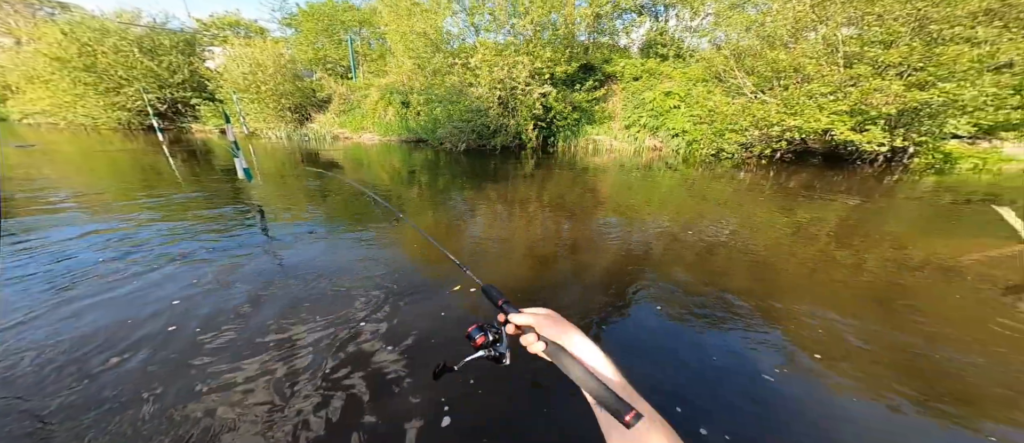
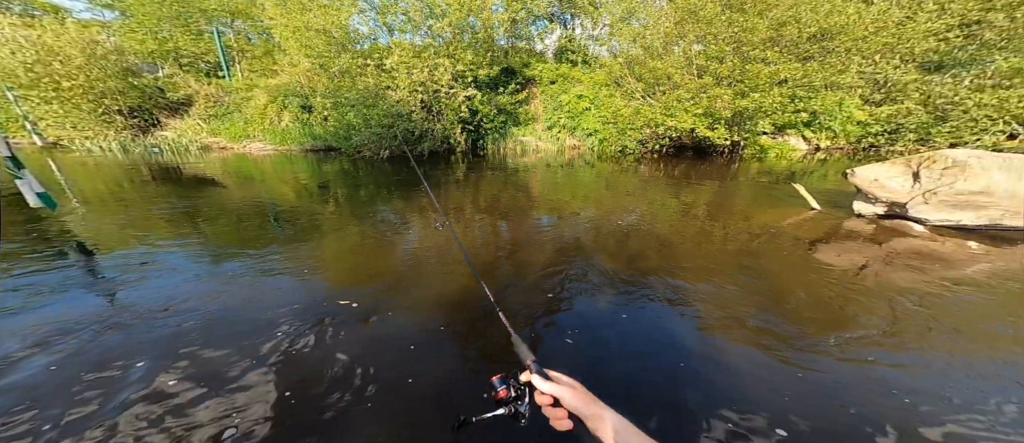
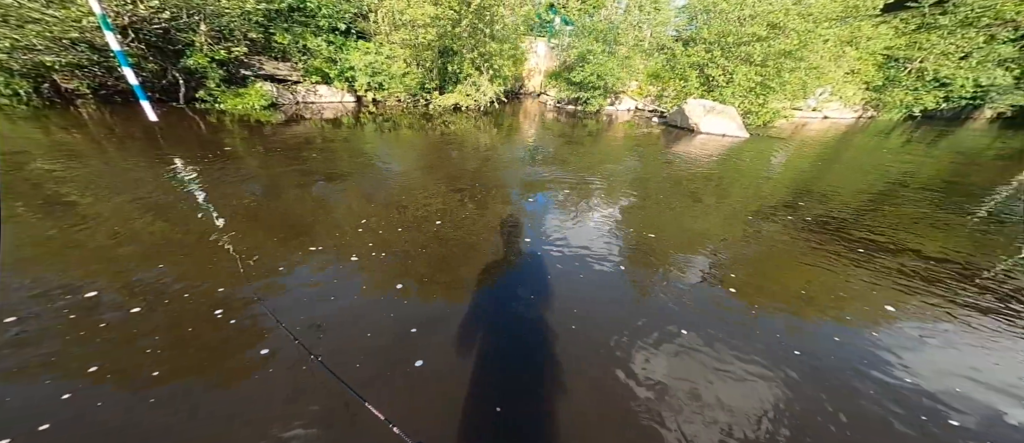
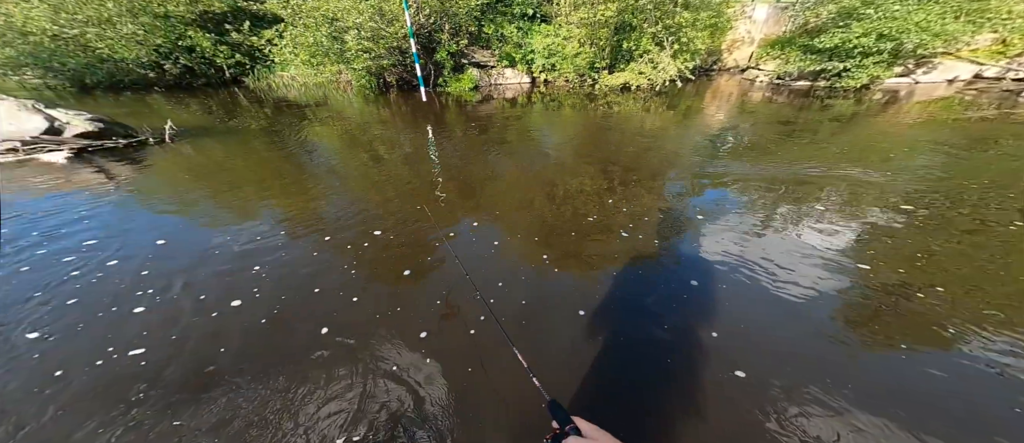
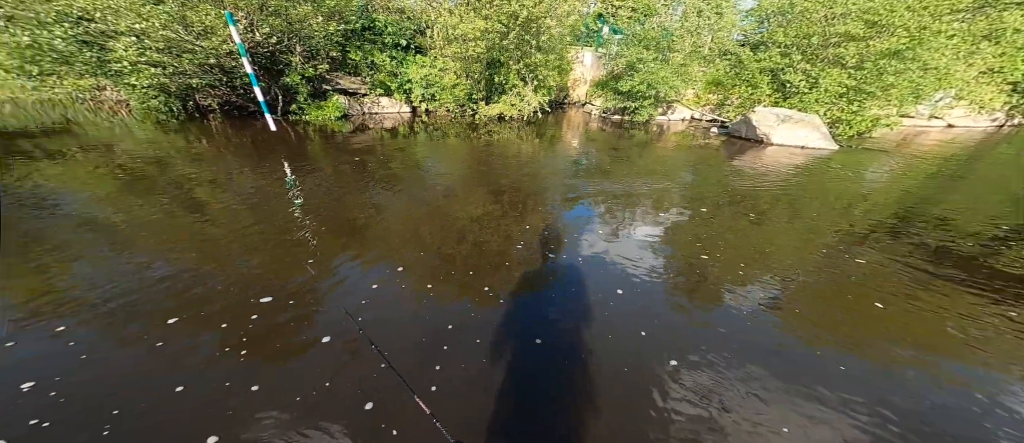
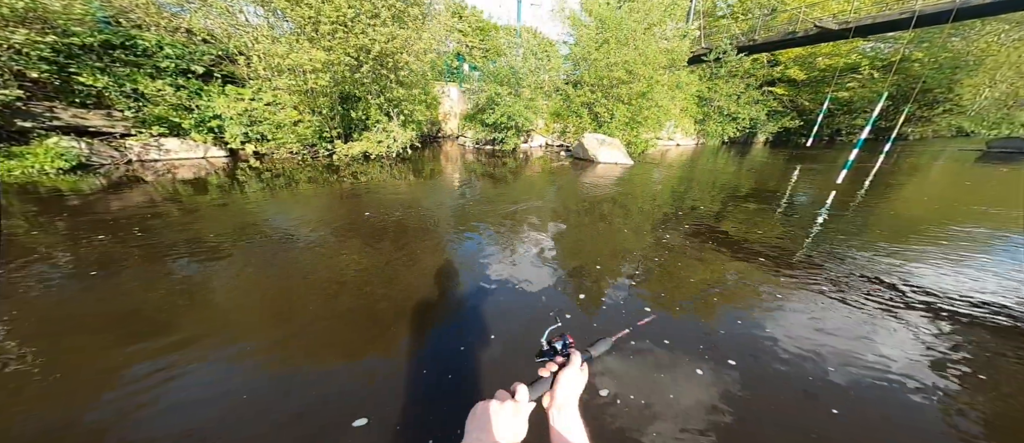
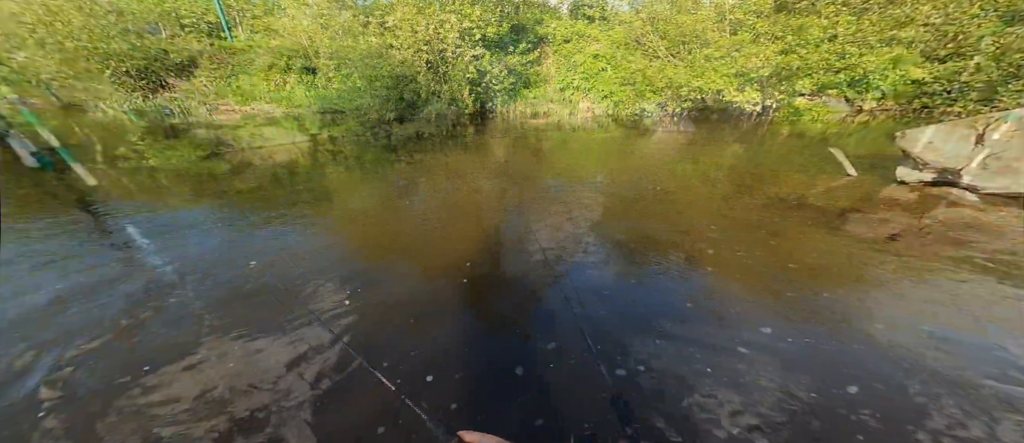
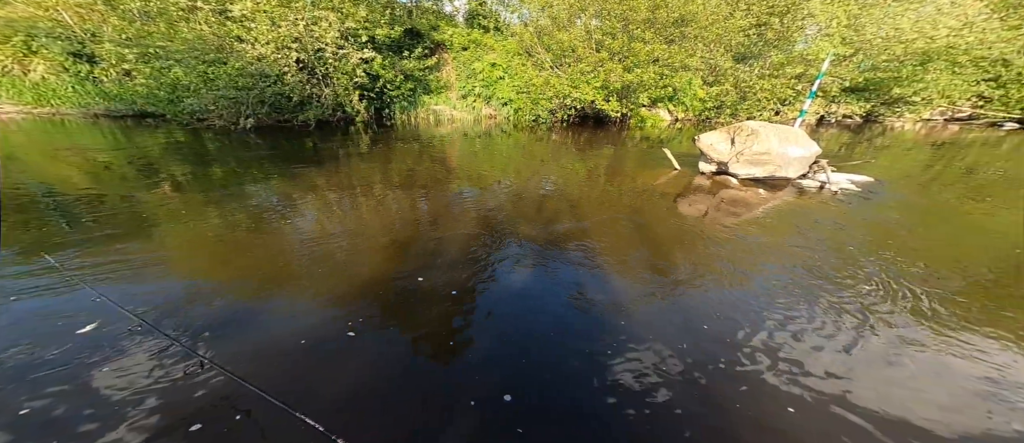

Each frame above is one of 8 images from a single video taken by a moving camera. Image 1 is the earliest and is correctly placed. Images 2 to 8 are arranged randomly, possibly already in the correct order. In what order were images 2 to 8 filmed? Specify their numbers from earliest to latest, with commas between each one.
2, 8, 7, 6, 5, 4, 3
